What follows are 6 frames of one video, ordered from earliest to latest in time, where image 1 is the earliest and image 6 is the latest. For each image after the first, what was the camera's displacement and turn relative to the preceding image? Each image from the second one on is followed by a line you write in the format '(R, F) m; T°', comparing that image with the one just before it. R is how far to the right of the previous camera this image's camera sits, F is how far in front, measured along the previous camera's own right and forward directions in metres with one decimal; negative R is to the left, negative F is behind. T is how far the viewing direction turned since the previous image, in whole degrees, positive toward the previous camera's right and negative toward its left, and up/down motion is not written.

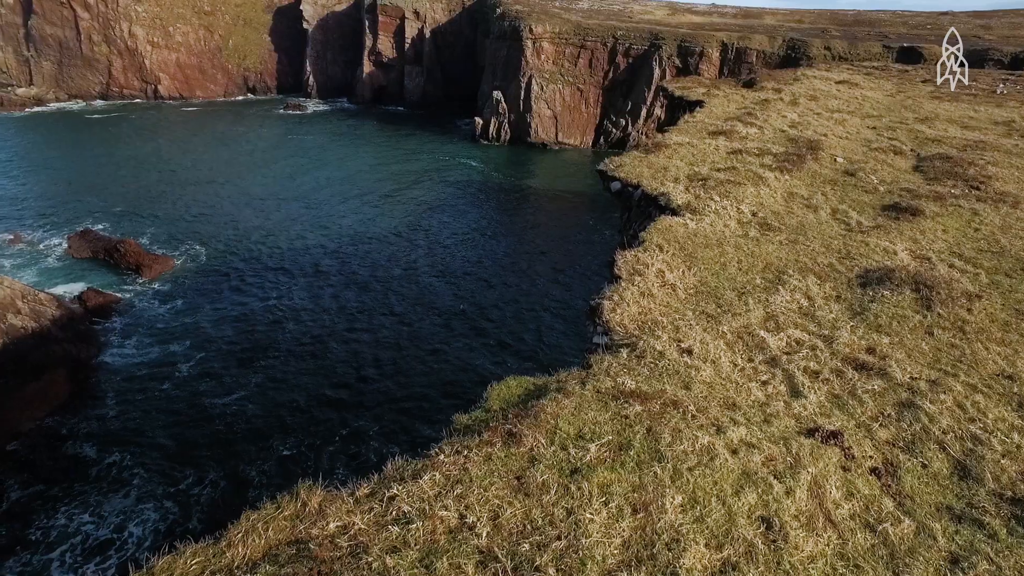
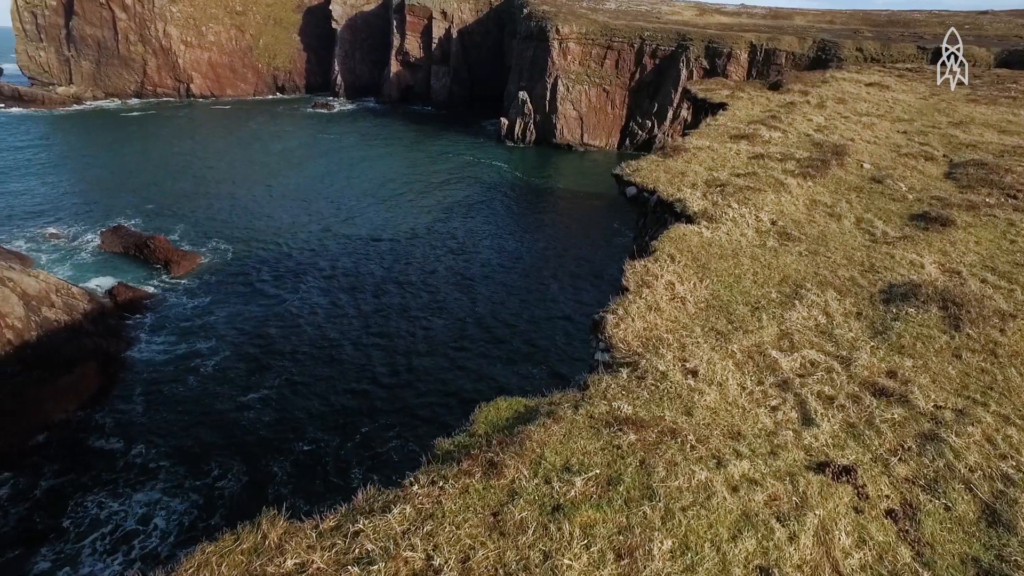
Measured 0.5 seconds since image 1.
(+0.4, +0.4) m; -2°
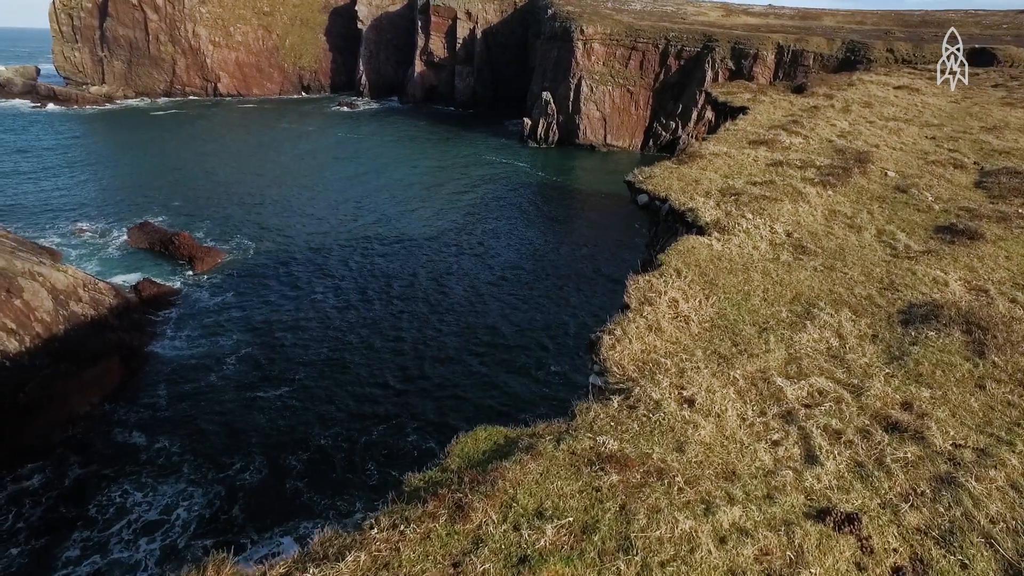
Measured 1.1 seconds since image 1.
(+0.5, +0.4) m; -2°
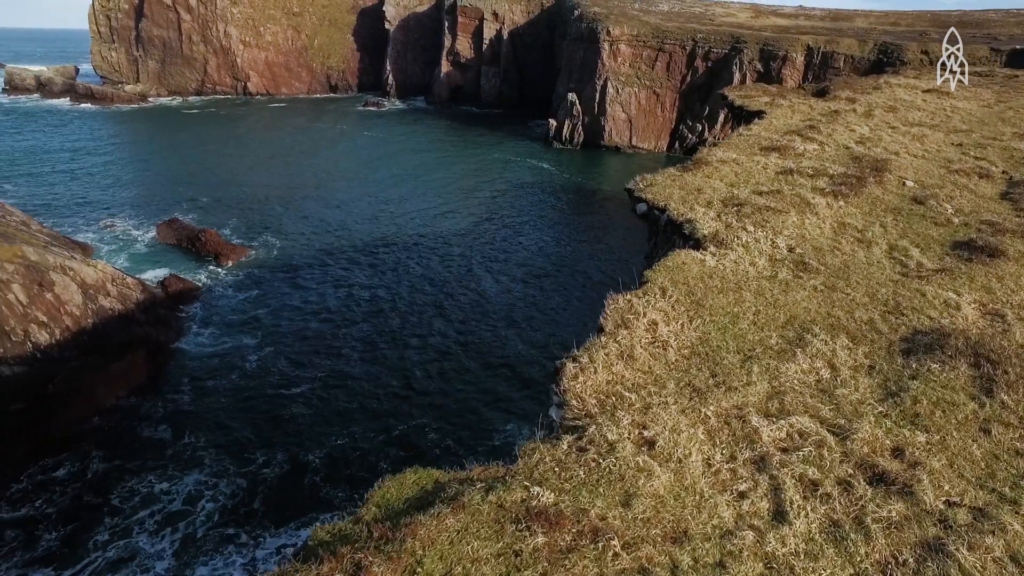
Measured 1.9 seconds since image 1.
(+1.0, +0.7) m; -2°
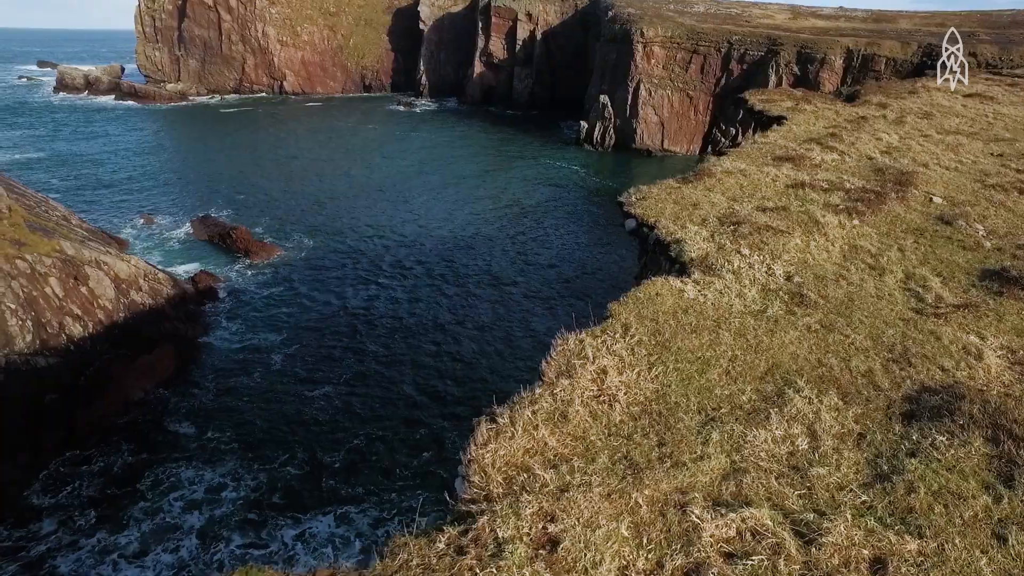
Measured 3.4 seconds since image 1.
(+1.7, +1.5) m; -3°
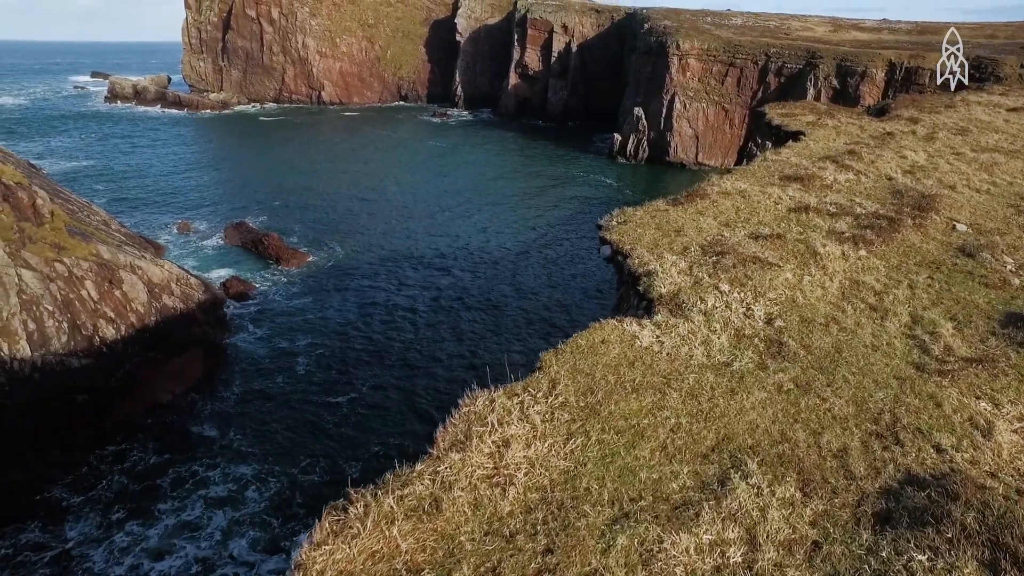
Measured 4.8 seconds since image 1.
(+2.0, +1.6) m; -3°
